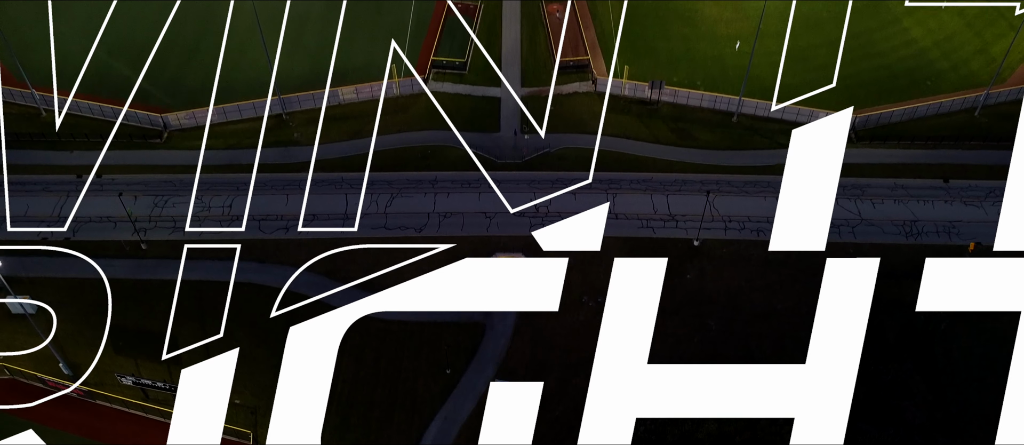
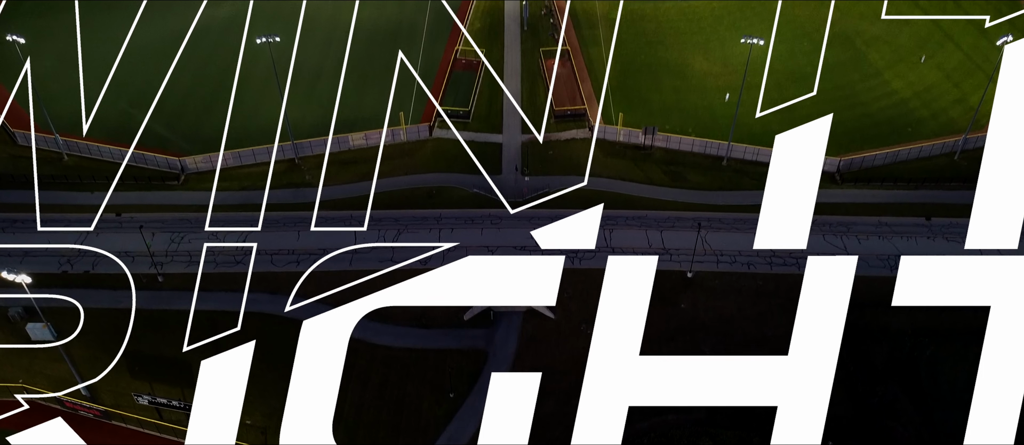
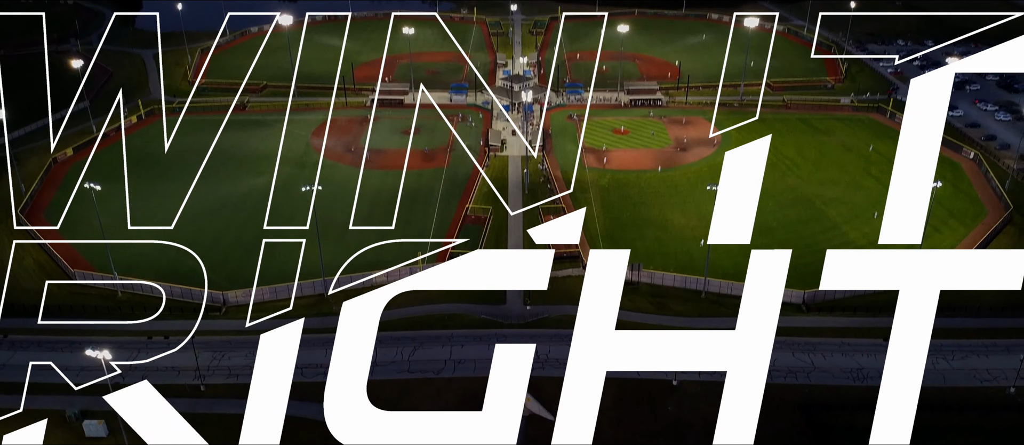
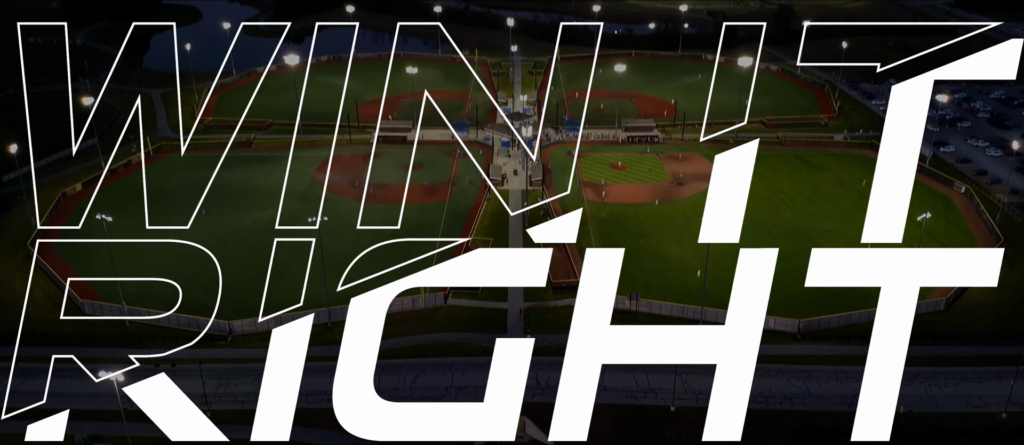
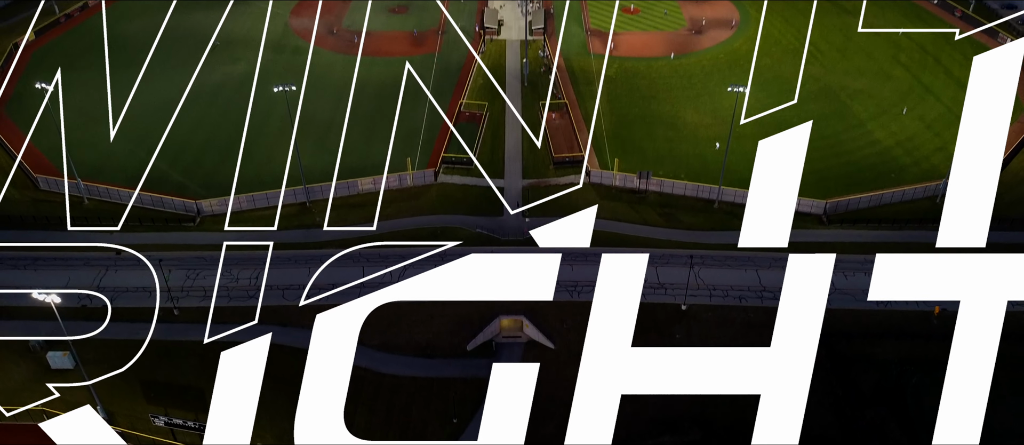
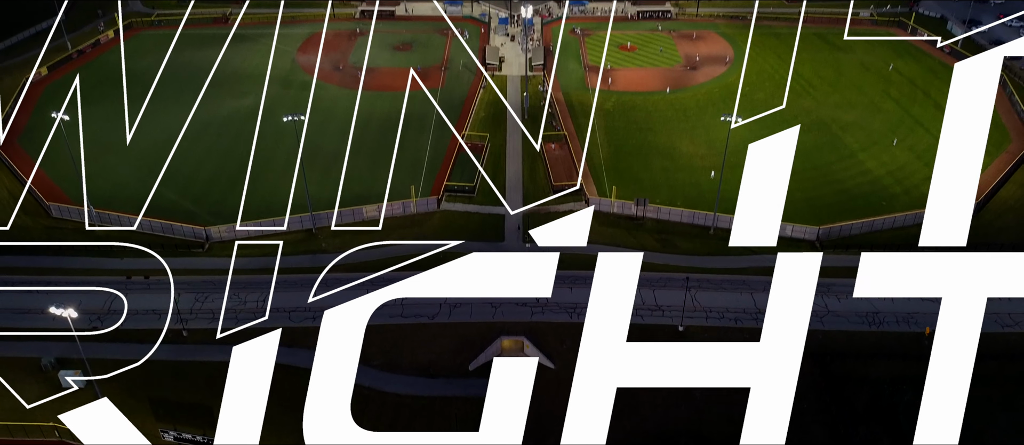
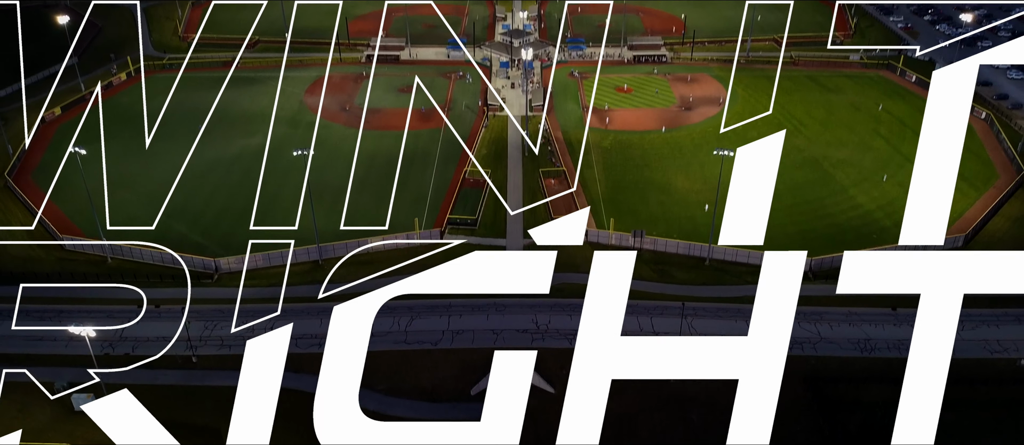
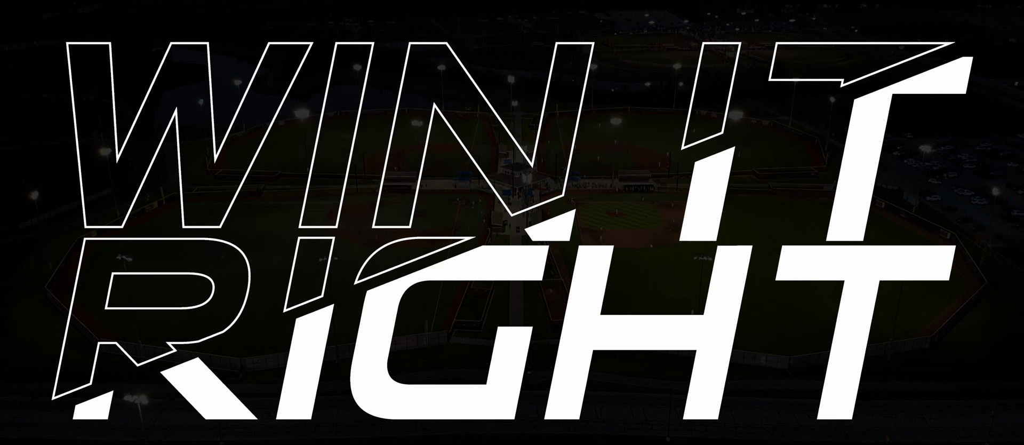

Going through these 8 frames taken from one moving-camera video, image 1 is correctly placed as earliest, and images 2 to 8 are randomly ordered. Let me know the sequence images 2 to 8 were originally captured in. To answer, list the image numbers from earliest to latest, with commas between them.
2, 5, 6, 7, 3, 4, 8
